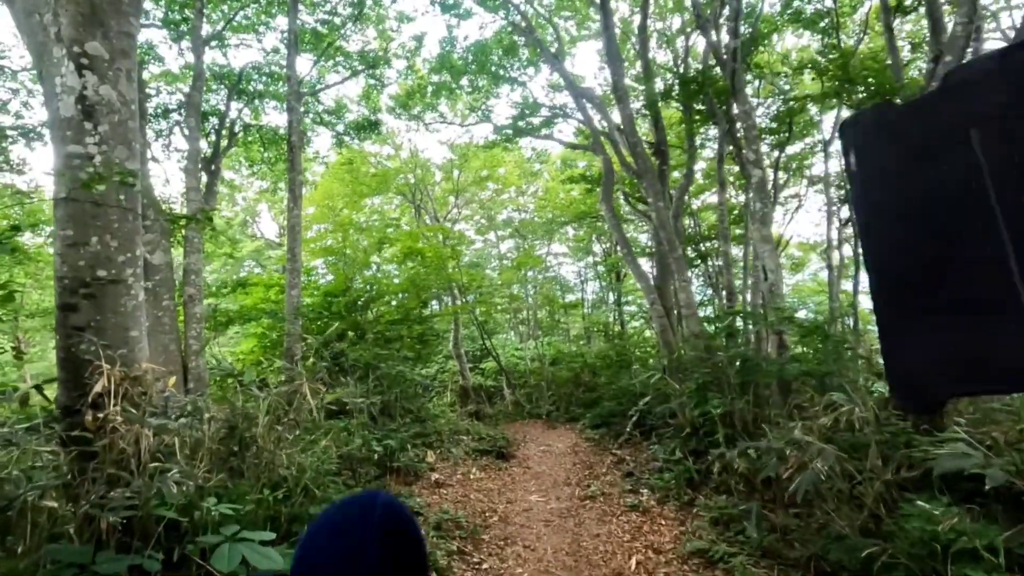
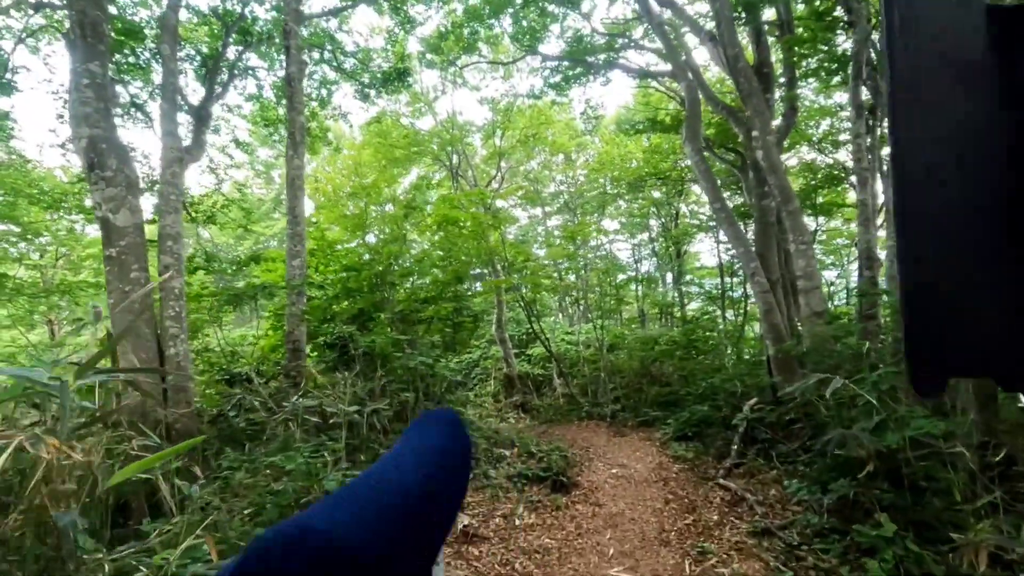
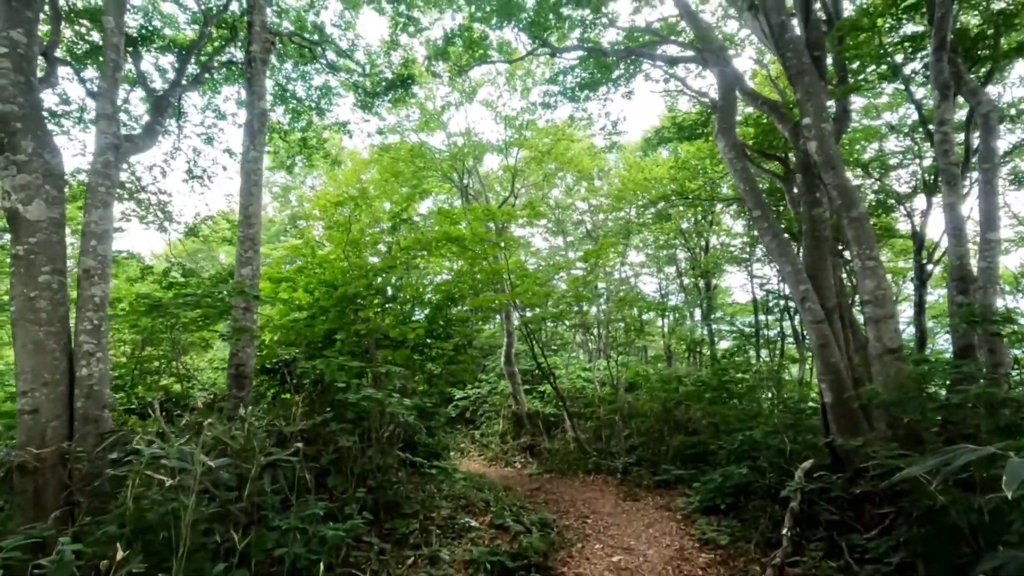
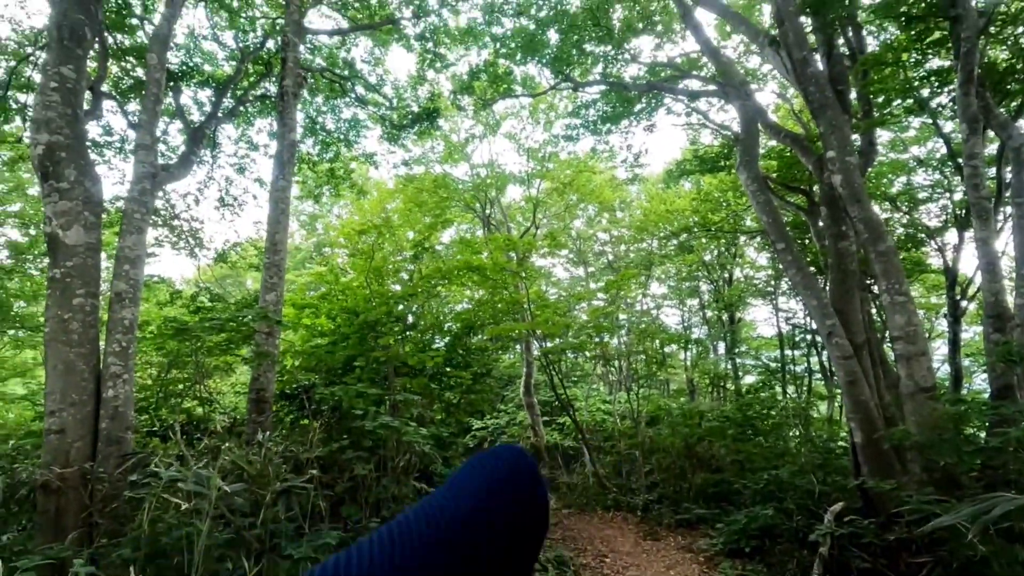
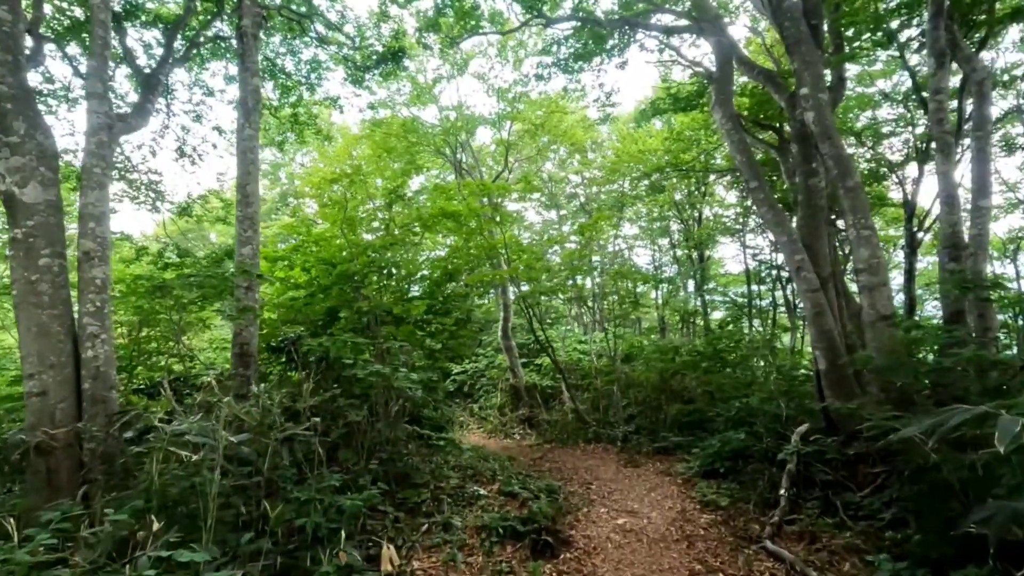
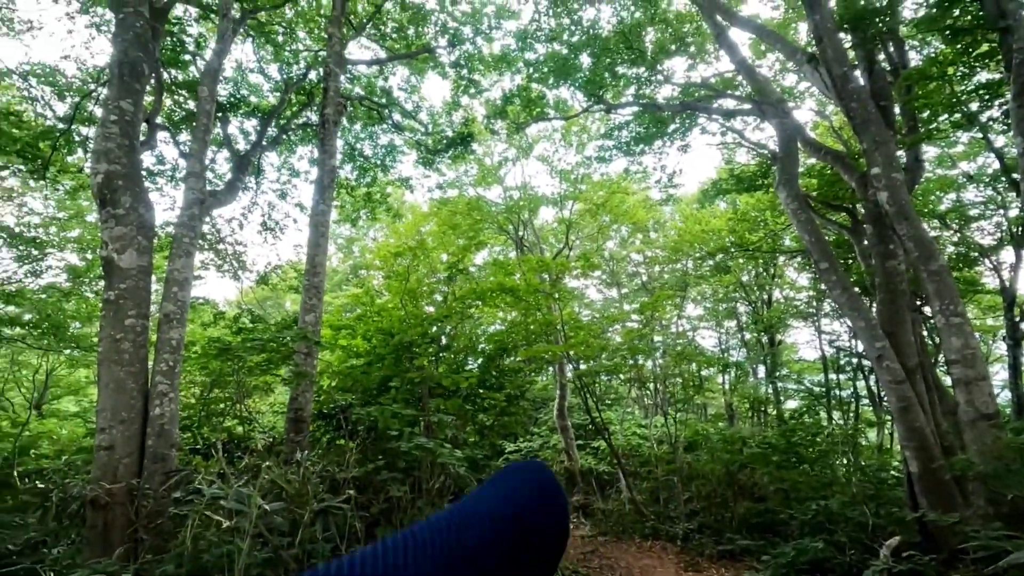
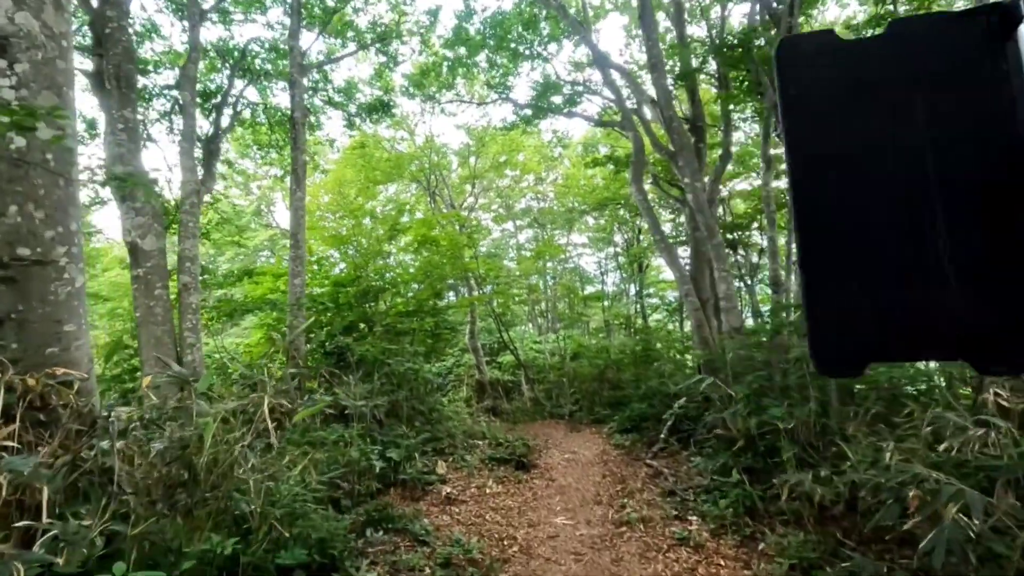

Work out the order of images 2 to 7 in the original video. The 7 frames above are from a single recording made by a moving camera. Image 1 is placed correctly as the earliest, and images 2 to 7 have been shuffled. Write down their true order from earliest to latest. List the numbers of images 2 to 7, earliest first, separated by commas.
7, 2, 5, 3, 4, 6
